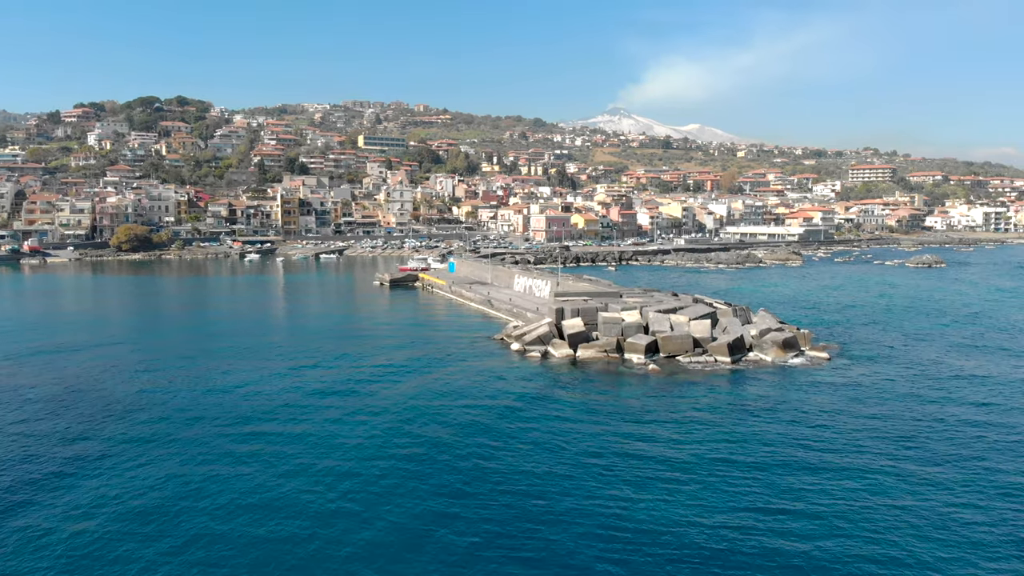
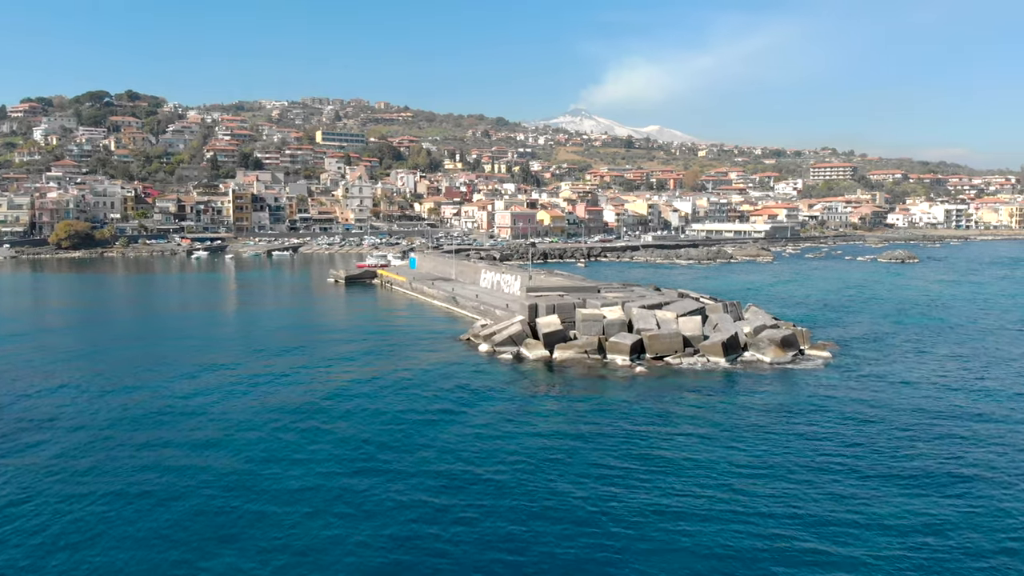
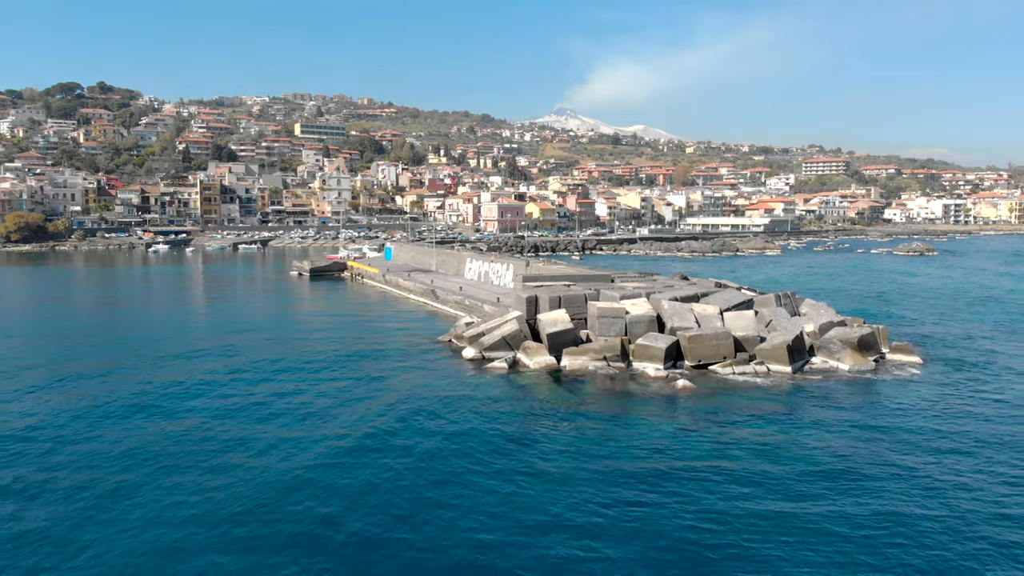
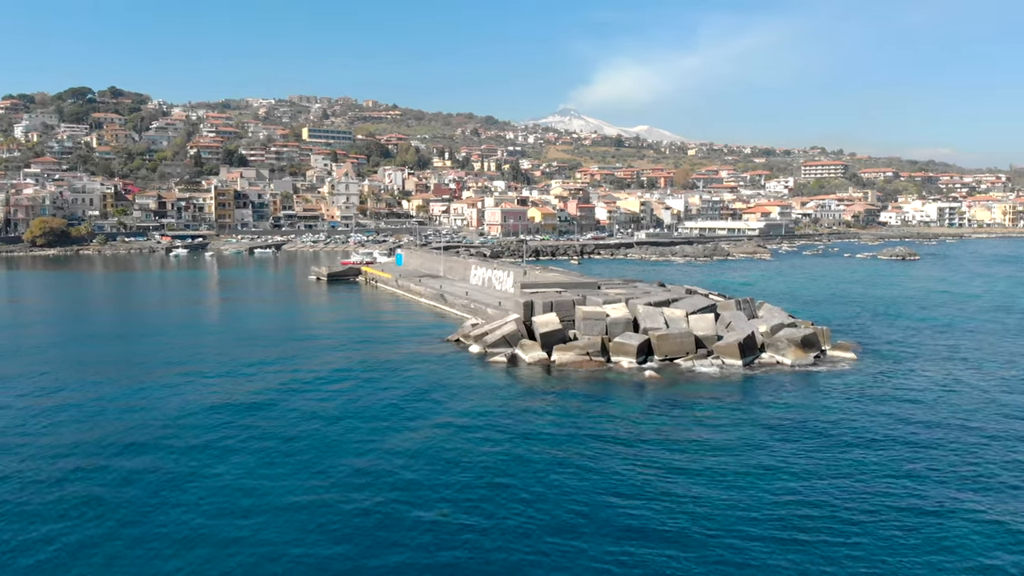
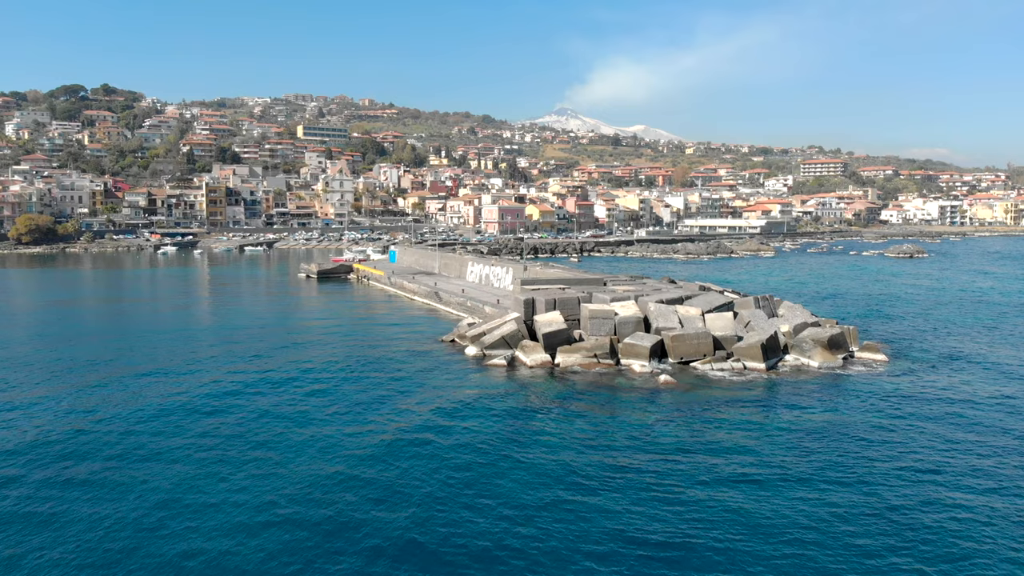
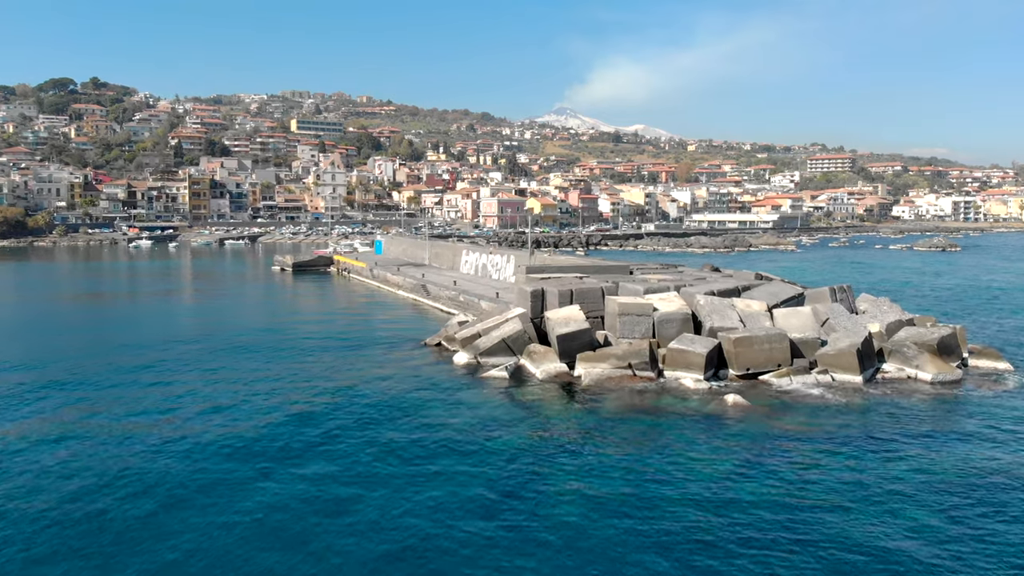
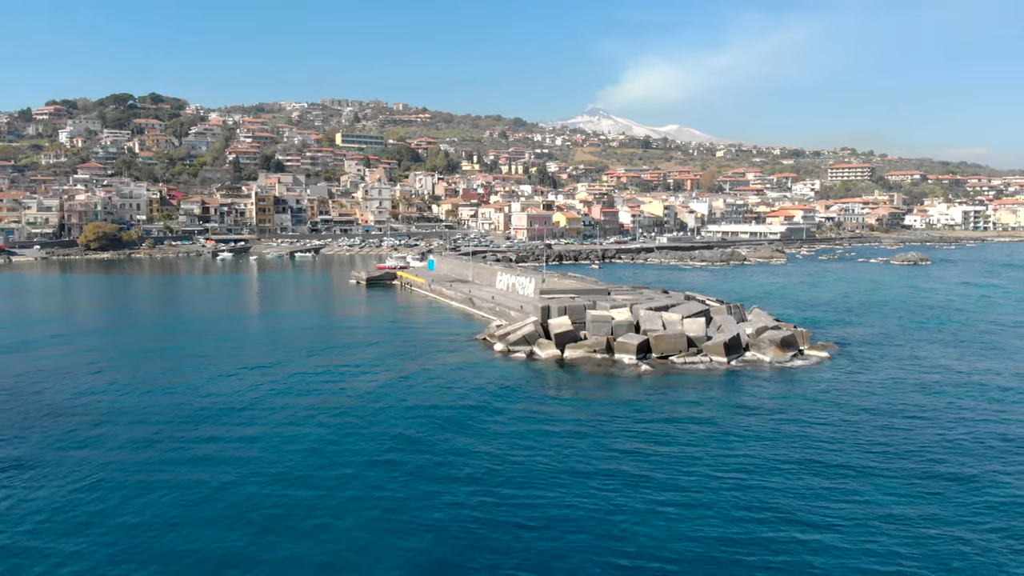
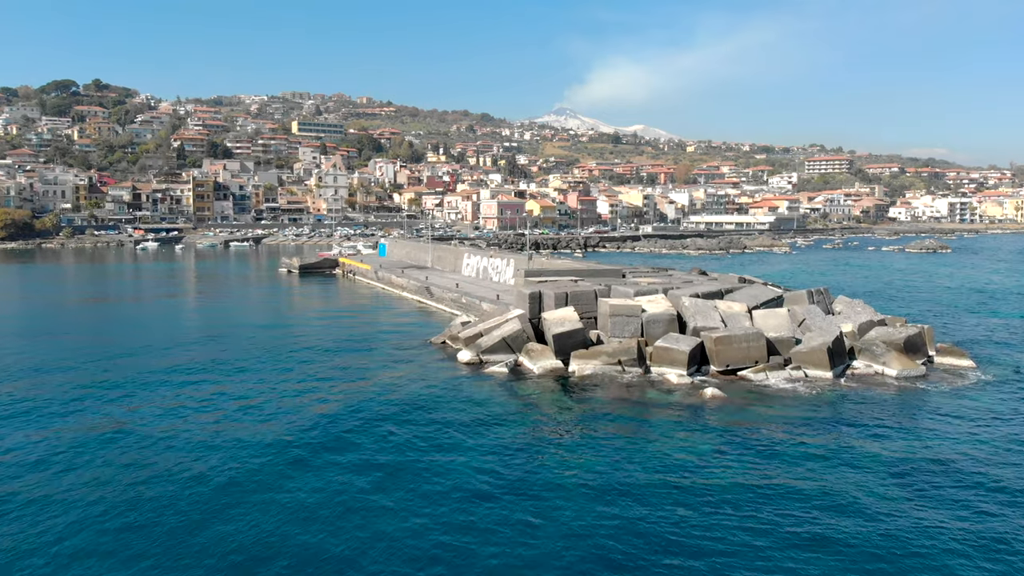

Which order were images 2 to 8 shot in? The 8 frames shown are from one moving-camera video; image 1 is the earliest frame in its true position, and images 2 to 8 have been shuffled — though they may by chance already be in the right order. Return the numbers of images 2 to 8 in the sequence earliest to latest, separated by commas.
7, 2, 4, 5, 3, 8, 6
